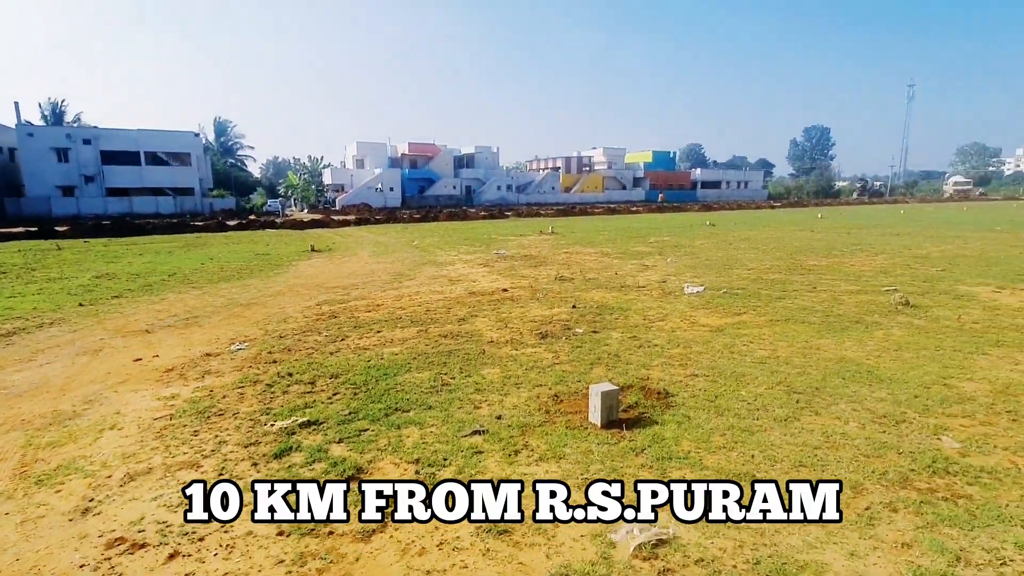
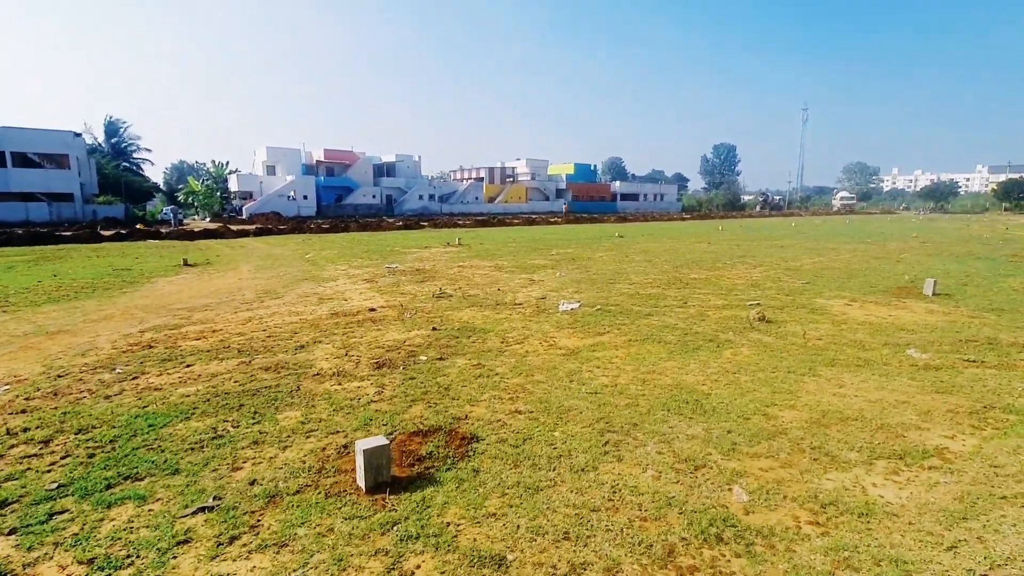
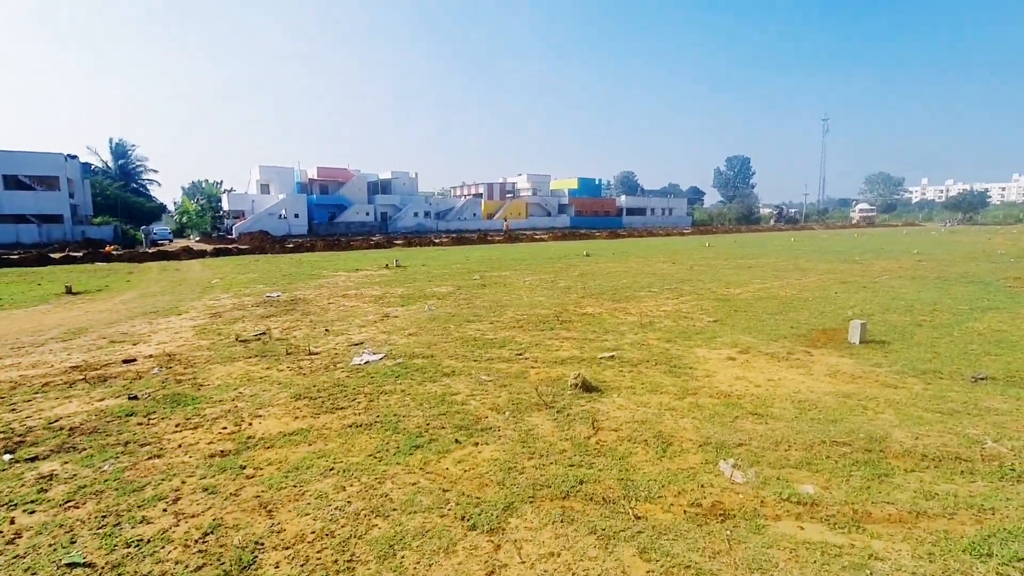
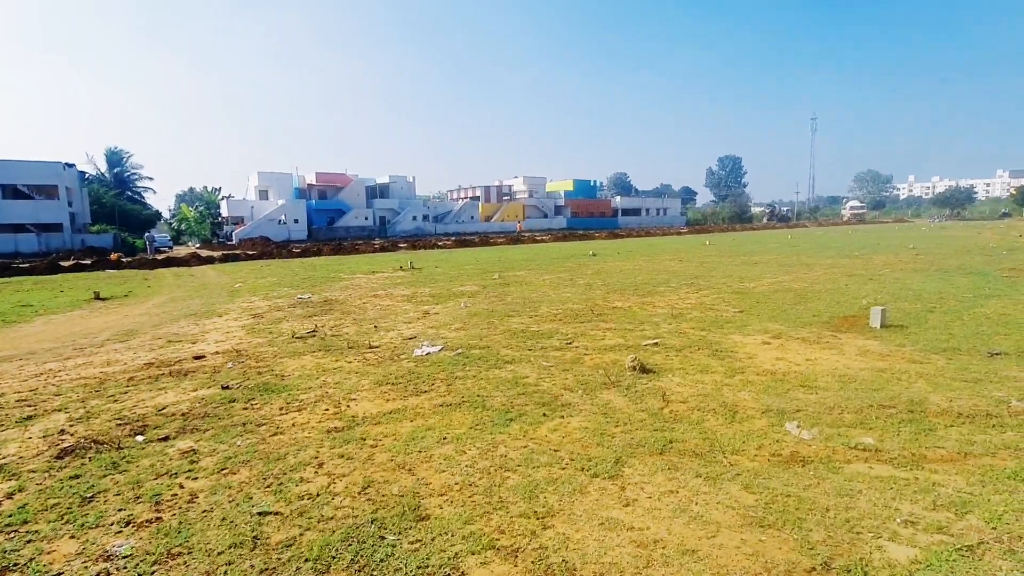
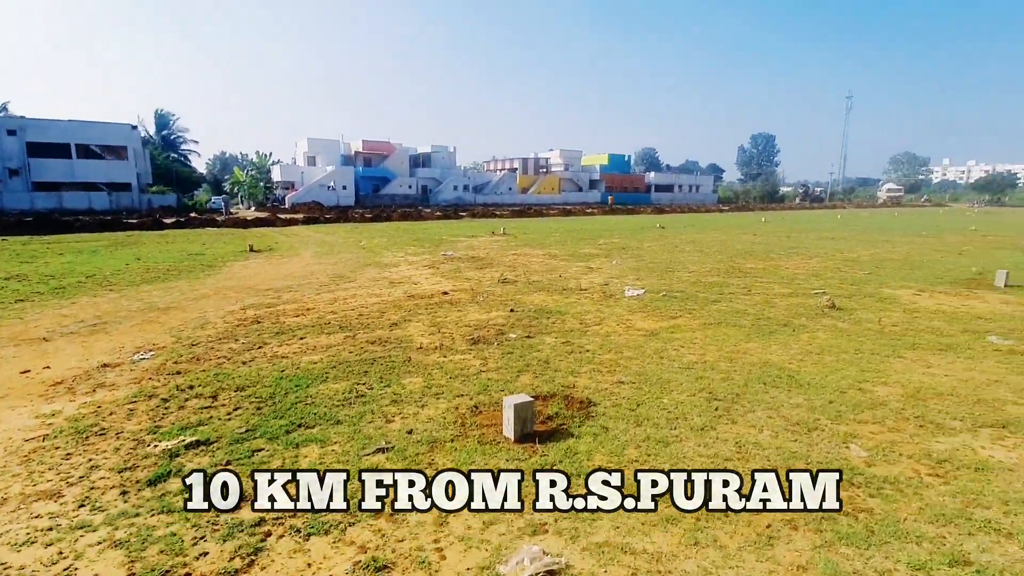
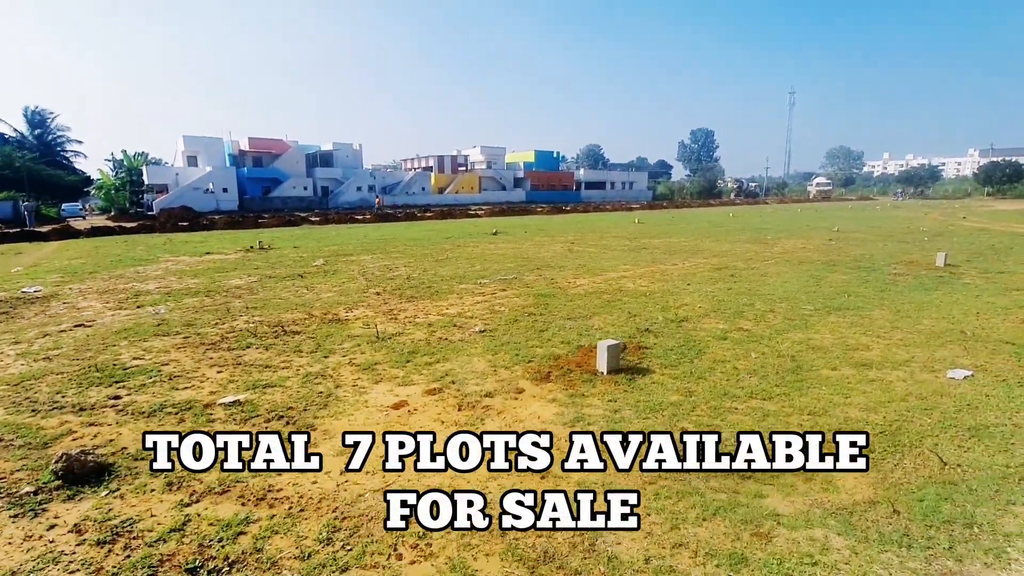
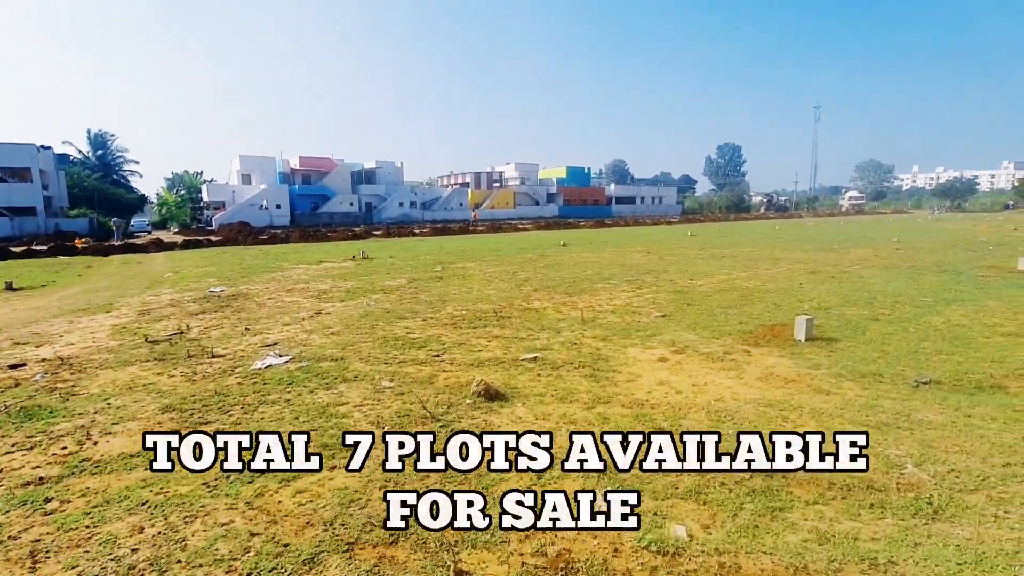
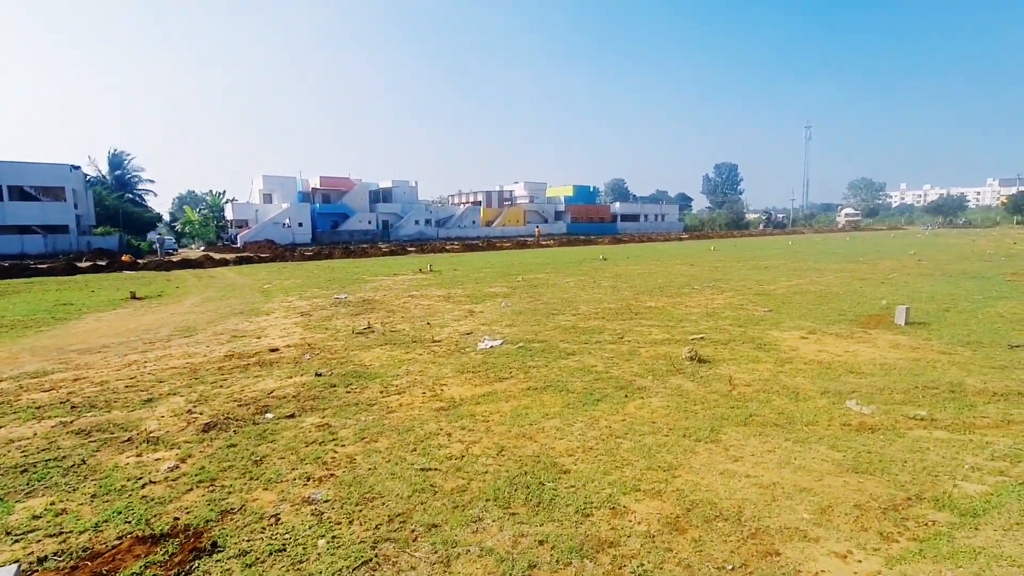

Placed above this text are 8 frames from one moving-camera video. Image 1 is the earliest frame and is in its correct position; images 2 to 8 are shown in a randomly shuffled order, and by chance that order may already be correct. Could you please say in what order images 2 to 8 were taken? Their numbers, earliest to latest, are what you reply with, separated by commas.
5, 2, 8, 4, 3, 7, 6
